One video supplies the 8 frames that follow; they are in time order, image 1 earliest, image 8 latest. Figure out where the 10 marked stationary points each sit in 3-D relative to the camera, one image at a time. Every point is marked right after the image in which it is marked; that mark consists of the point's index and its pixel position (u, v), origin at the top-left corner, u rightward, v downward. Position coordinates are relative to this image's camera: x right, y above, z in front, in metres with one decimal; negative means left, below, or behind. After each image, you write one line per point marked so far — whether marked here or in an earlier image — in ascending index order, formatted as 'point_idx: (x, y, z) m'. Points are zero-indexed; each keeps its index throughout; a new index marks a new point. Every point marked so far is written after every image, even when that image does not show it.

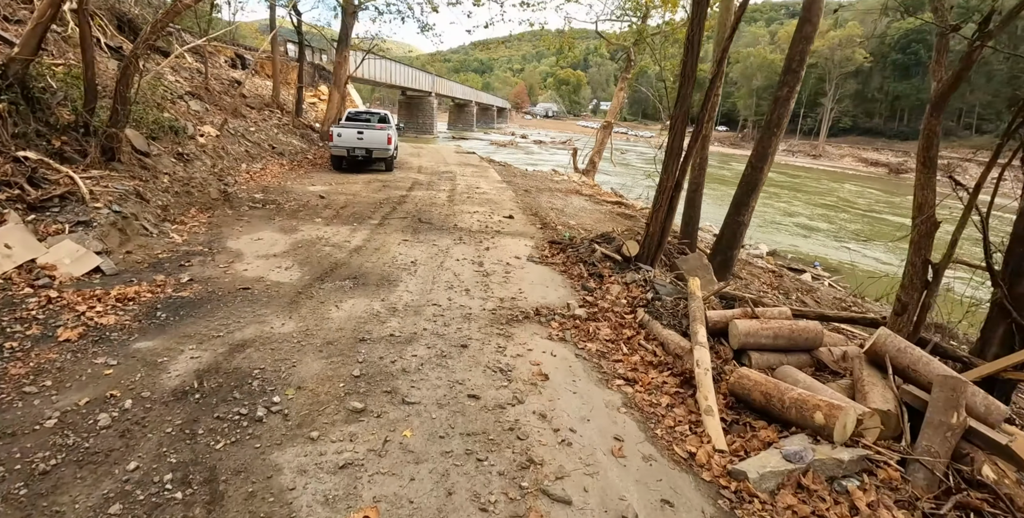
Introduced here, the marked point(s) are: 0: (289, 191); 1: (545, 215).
0: (-5.3, +1.7, +12.1) m
1: (+0.8, +1.0, +11.5) m
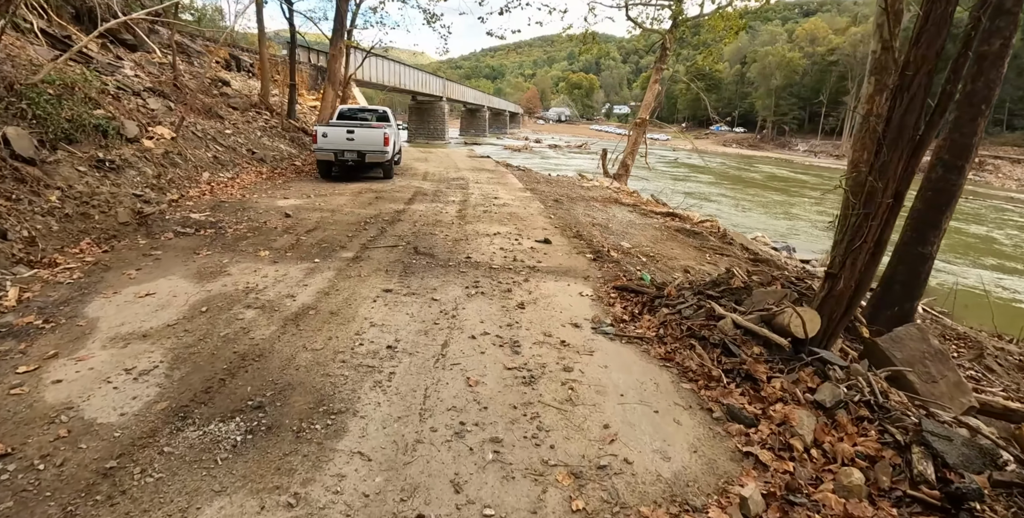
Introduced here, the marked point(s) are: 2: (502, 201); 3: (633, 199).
0: (-4.7, +1.0, +9.1) m
1: (+1.4, +0.4, +8.3) m
2: (-0.2, +1.3, +10.7) m
3: (+3.4, +1.7, +14.2) m
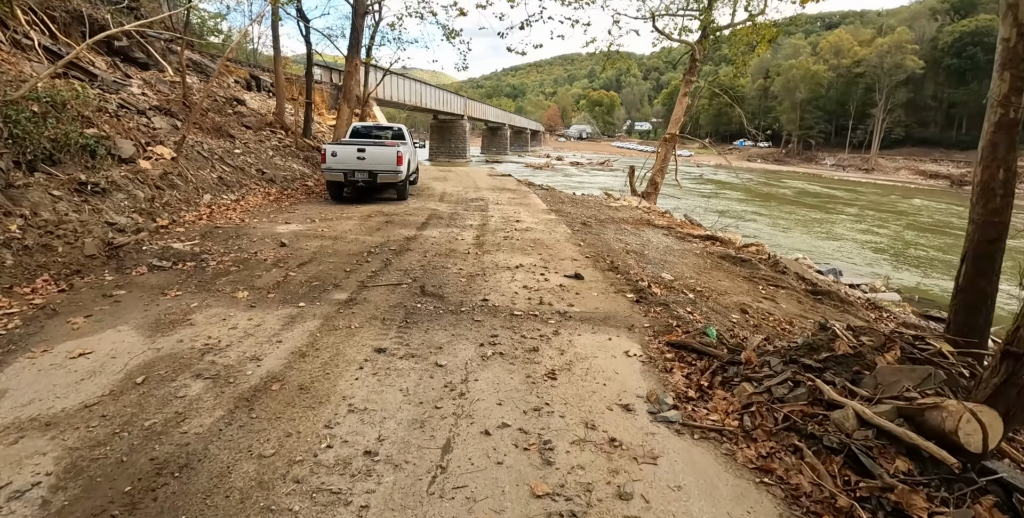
0: (-4.4, +0.4, +8.2) m
1: (+1.7, -0.1, +7.2) m
2: (+0.3, +0.7, +9.7) m
3: (+4.0, +1.0, +13.0) m
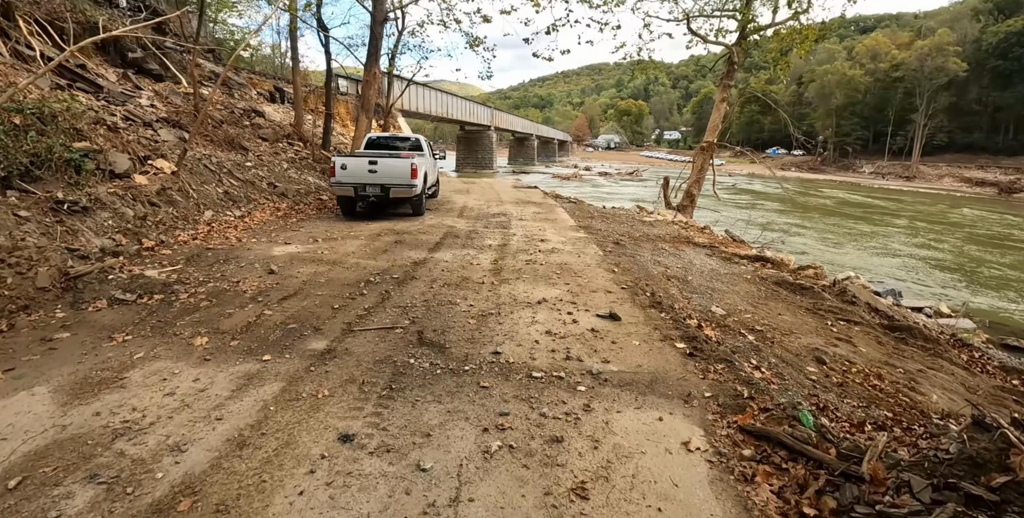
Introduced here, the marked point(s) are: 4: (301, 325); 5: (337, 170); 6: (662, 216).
0: (-4.0, +0.1, +7.4) m
1: (+2.0, -0.5, +6.0) m
2: (+0.6, +0.3, +8.6) m
3: (+4.5, +0.6, +11.7) m
4: (-1.9, -0.6, +4.6) m
5: (-3.5, +1.8, +10.2) m
6: (+4.1, +1.2, +13.8) m
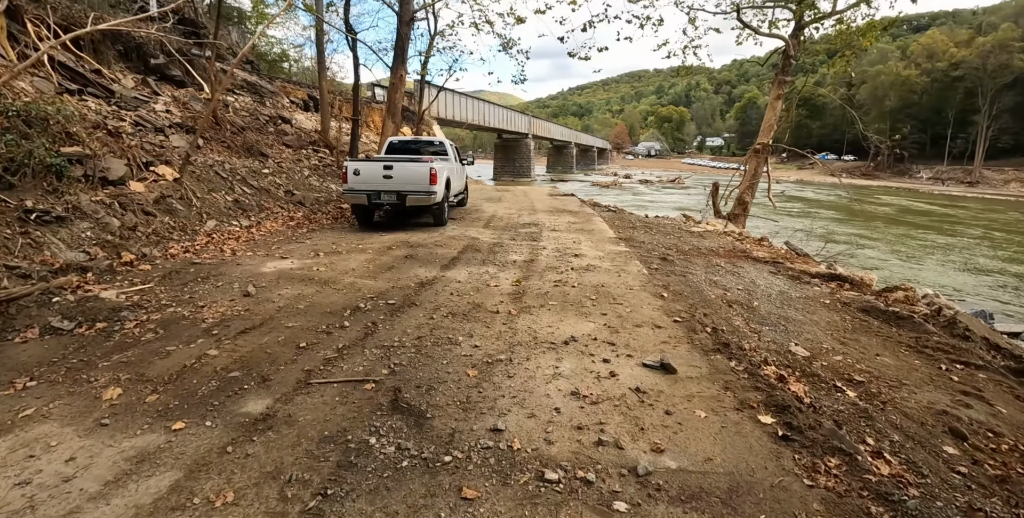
0: (-3.7, -0.2, +6.5) m
1: (+2.2, -0.7, +4.7) m
2: (+1.0, 0.0, +7.3) m
3: (+5.1, +0.2, +10.2) m
4: (-1.8, -0.8, +3.5) m
5: (-3.0, +1.5, +9.3) m
6: (+4.9, +0.8, +12.3) m
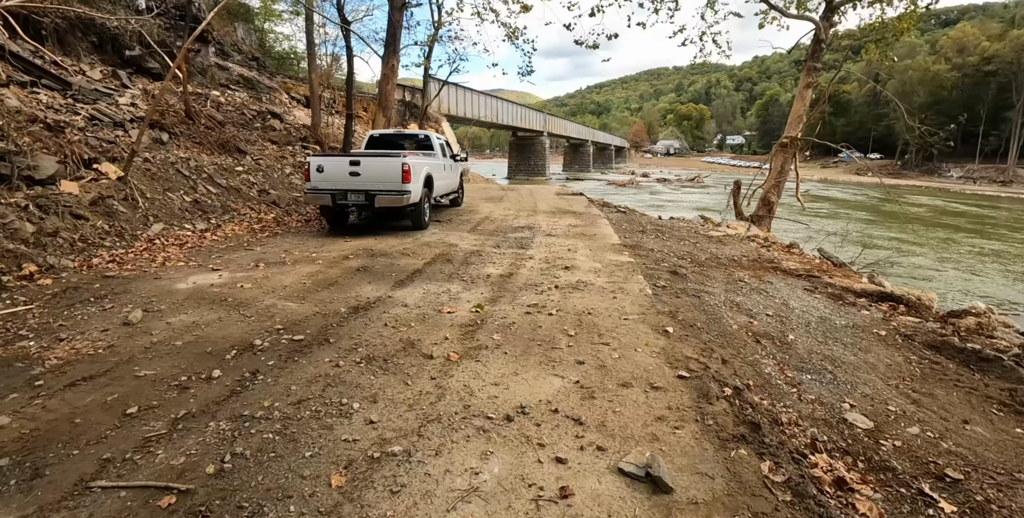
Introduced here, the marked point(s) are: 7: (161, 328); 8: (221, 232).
0: (-4.0, -0.3, +5.4) m
1: (+1.8, -0.9, +3.3) m
2: (+0.7, -0.2, +6.0) m
3: (+4.9, 0.0, +8.8) m
4: (-2.2, -0.9, +2.4) m
5: (-3.2, +1.4, +8.1) m
6: (+4.8, +0.6, +10.9) m
7: (-2.8, -0.6, +4.1) m
8: (-5.1, +0.5, +8.8) m
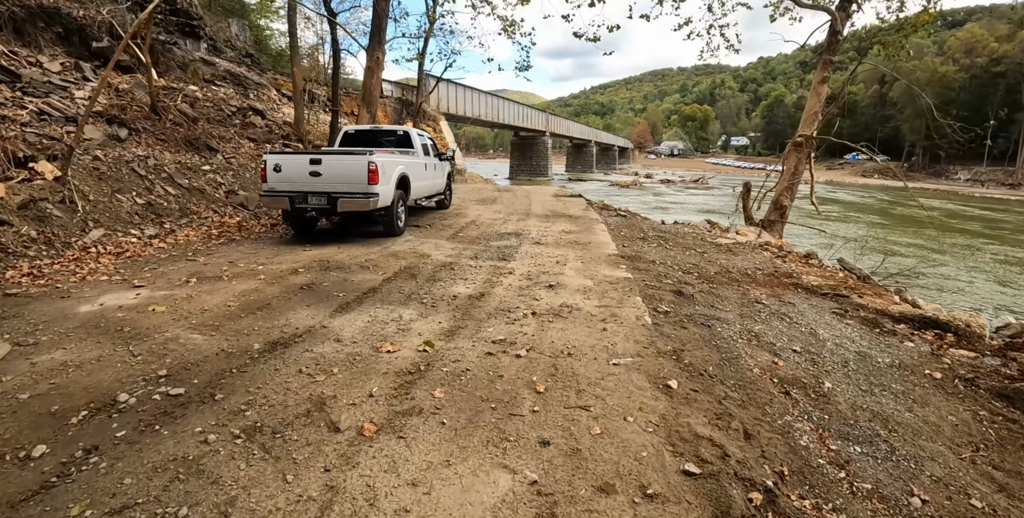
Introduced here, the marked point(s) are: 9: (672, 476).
0: (-4.3, -0.5, +4.5) m
1: (+1.5, -1.1, +2.4) m
2: (+0.5, -0.3, +5.1) m
3: (+4.7, -0.2, +7.8) m
4: (-2.5, -1.1, +1.4) m
5: (-3.4, +1.2, +7.2) m
6: (+4.5, +0.4, +9.9) m
7: (-3.1, -0.7, +3.2) m
8: (-5.3, +0.3, +7.9) m
9: (+0.7, -0.9, +2.1) m
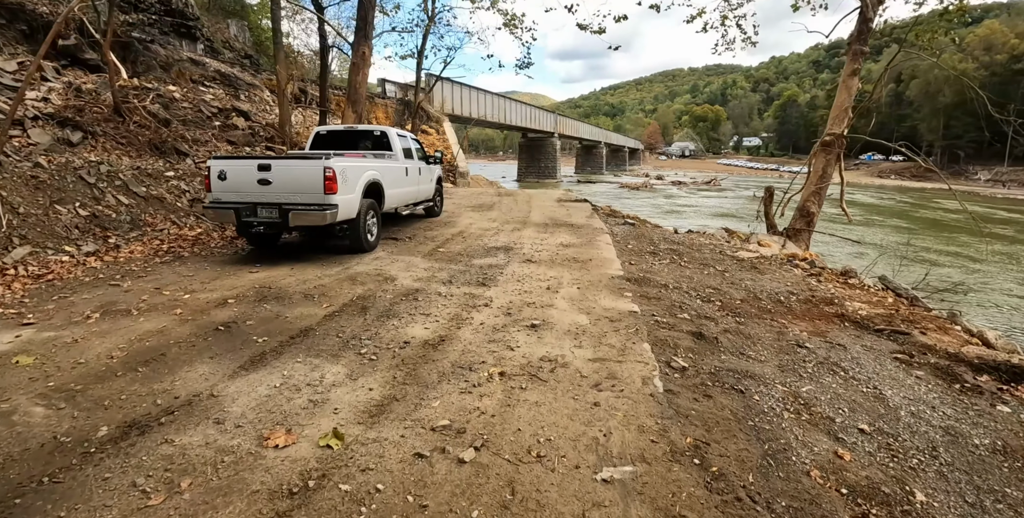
0: (-4.5, -0.7, +3.6) m
1: (+1.2, -1.3, +1.3) m
2: (+0.3, -0.6, +4.1) m
3: (+4.5, -0.4, +6.7) m
4: (-2.8, -1.3, +0.5) m
5: (-3.6, +1.0, +6.2) m
6: (+4.4, +0.2, +8.8) m
7: (-3.4, -1.0, +2.3) m
8: (-5.5, +0.1, +7.0) m
9: (+0.4, -1.2, +1.1) m
